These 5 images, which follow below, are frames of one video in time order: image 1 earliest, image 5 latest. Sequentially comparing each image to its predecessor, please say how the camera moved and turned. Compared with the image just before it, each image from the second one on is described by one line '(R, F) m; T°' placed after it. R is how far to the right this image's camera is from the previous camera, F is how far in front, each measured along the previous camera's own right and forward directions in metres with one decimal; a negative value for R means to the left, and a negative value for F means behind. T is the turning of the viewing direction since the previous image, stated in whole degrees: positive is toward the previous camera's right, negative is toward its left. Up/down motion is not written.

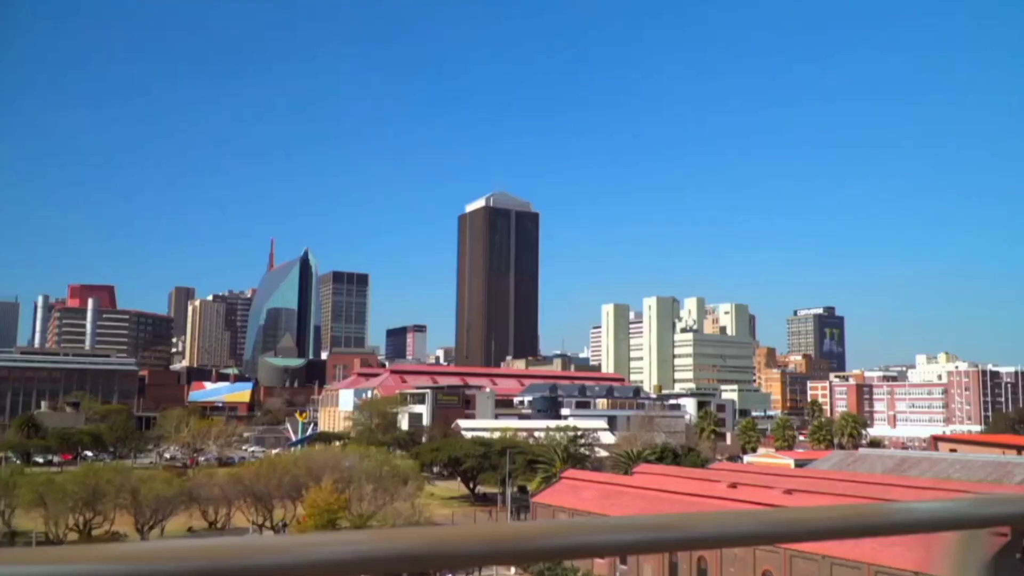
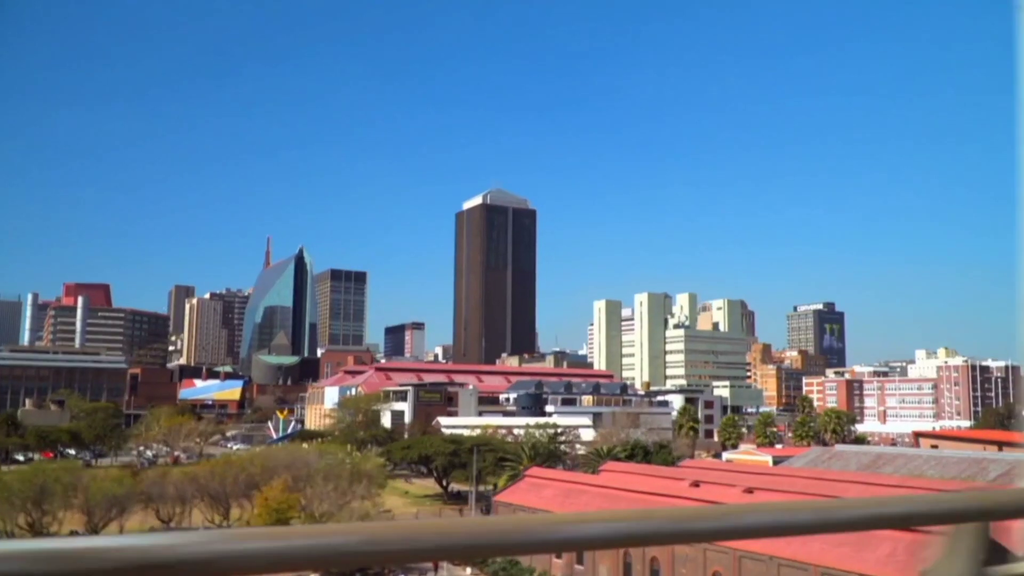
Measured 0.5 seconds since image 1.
(+1.4, +0.5) m; 0°
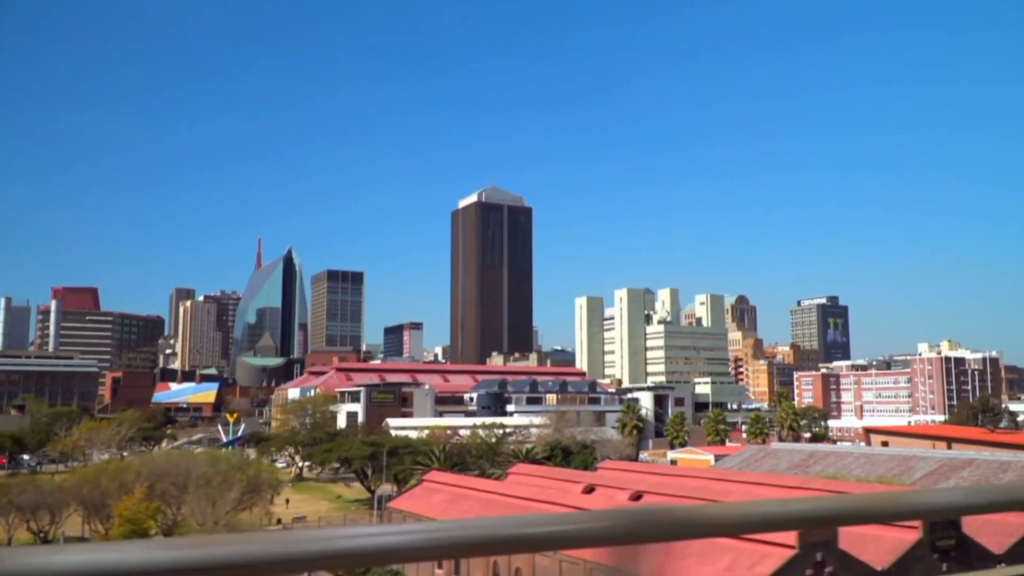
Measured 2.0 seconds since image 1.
(+3.7, +1.4) m; -1°
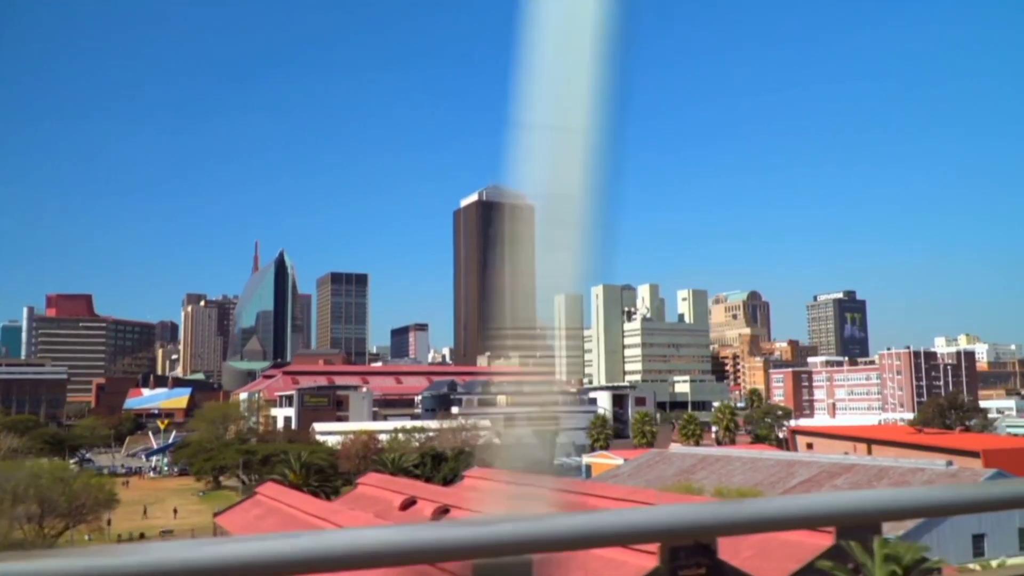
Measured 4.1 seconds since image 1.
(+5.5, +2.3) m; -2°
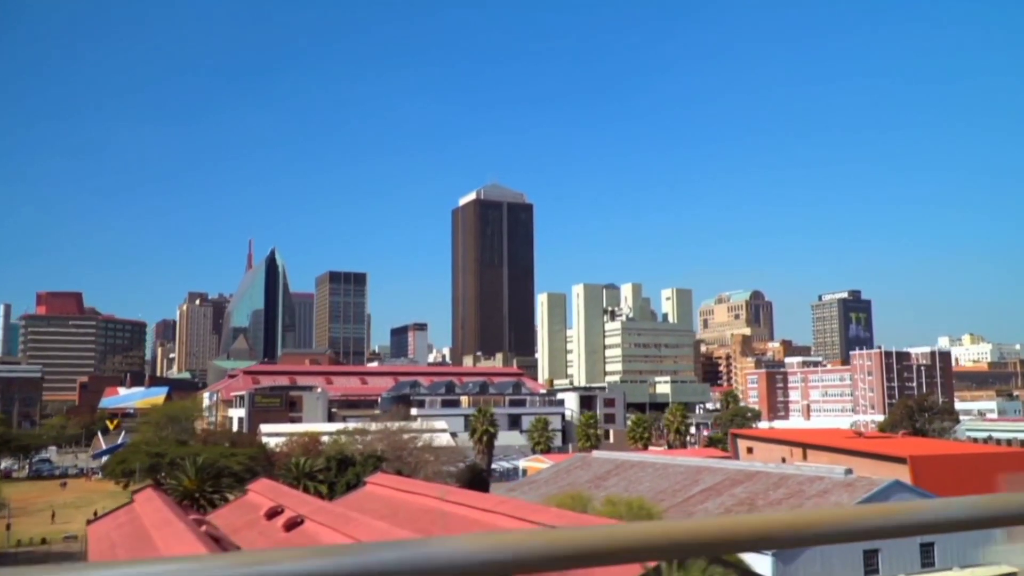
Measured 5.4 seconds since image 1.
(+3.3, +1.3) m; -1°
